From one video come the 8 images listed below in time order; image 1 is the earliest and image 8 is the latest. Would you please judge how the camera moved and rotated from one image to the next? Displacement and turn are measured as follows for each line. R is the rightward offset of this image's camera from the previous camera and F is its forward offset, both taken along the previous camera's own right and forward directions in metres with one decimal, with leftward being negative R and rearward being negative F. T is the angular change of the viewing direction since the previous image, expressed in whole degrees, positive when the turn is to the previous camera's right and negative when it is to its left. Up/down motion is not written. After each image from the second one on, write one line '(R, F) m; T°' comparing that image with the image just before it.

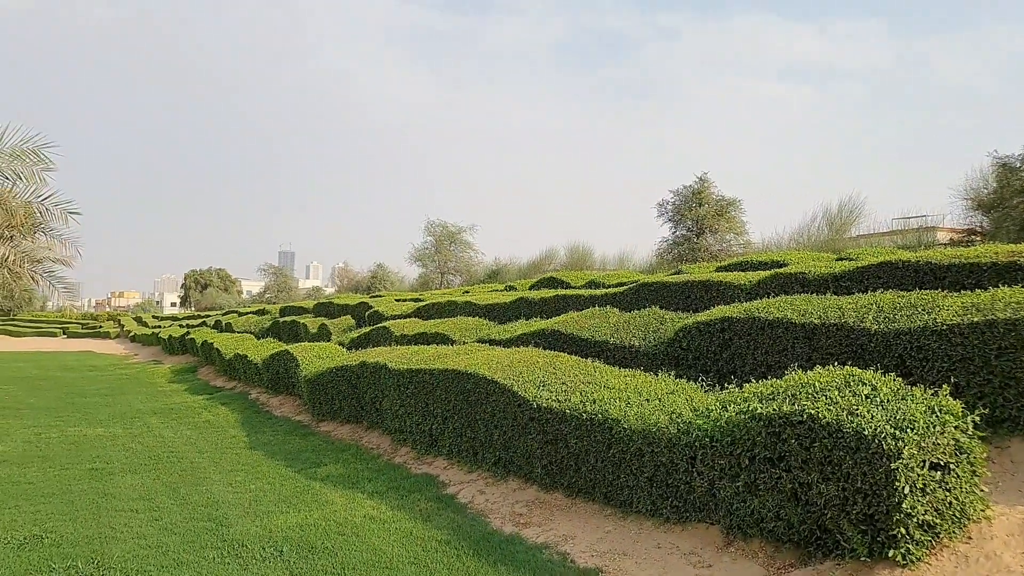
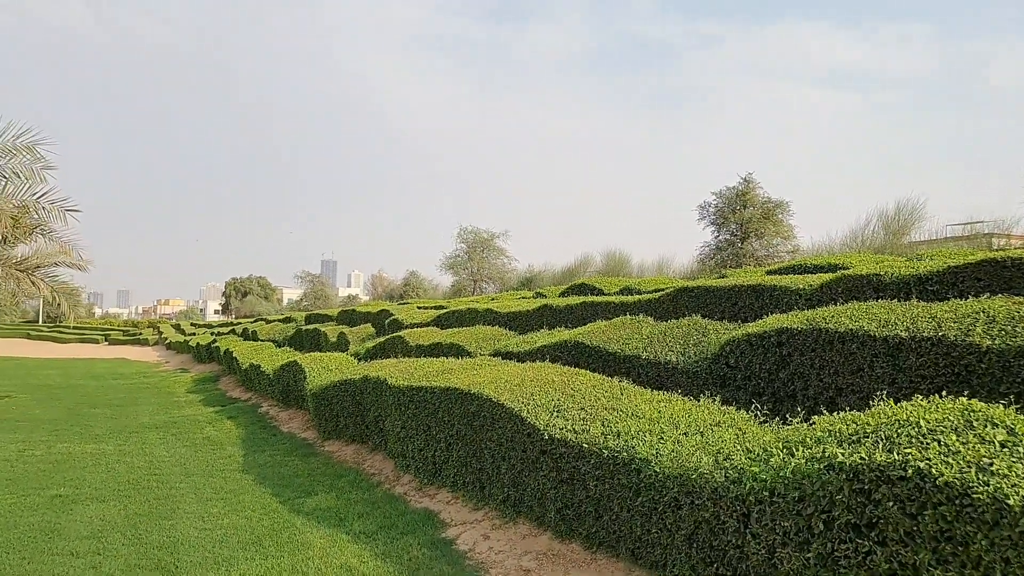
(+0.2, +1.2) m; -3°
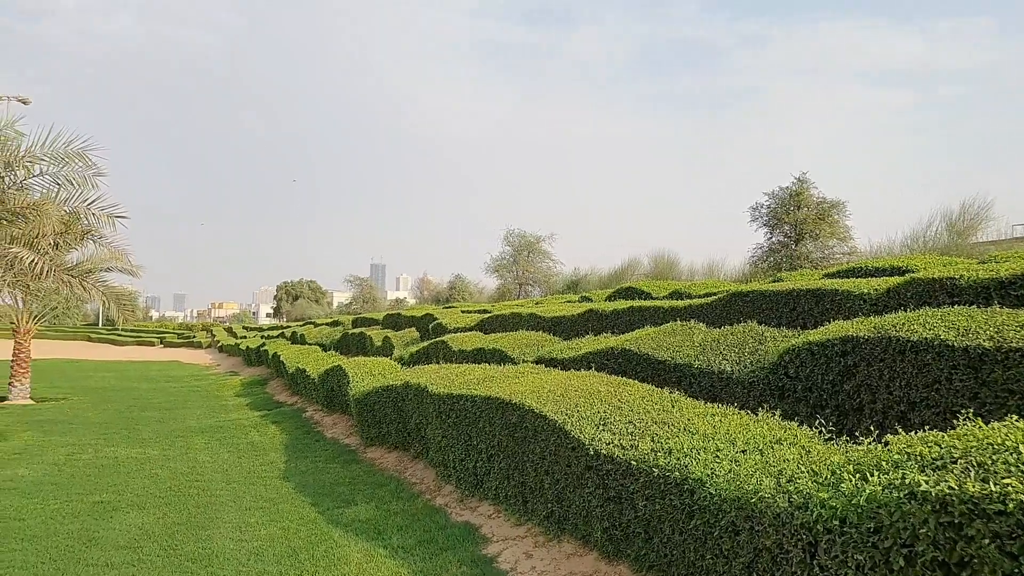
(0.0, +0.3) m; -3°
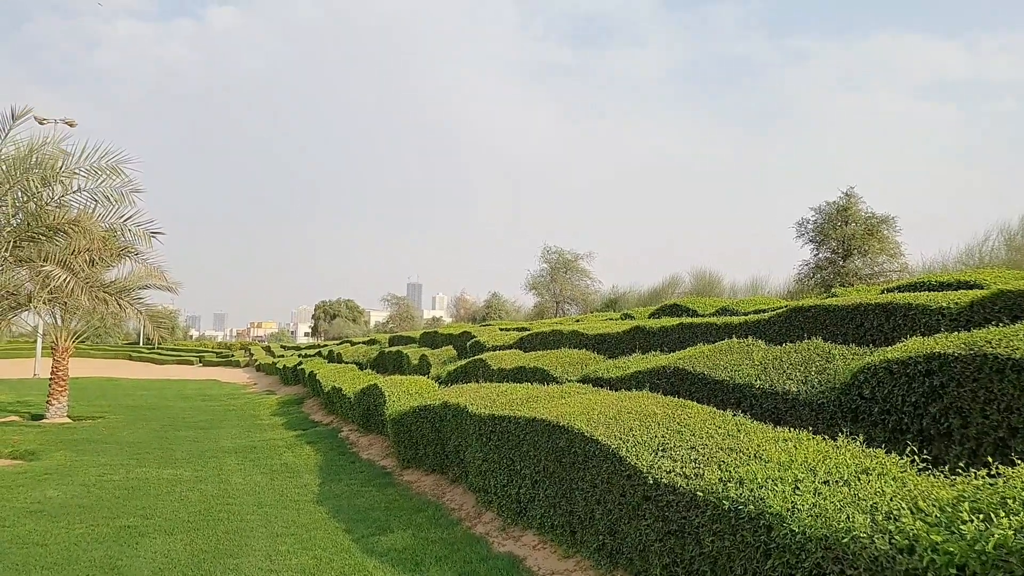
(-0.1, +0.4) m; -3°
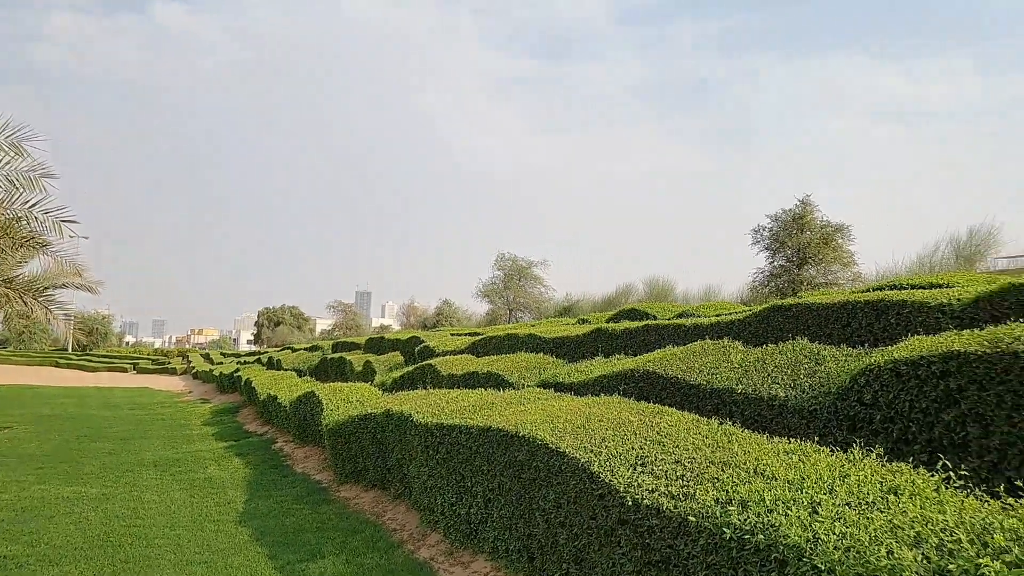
(0.0, +0.8) m; +4°
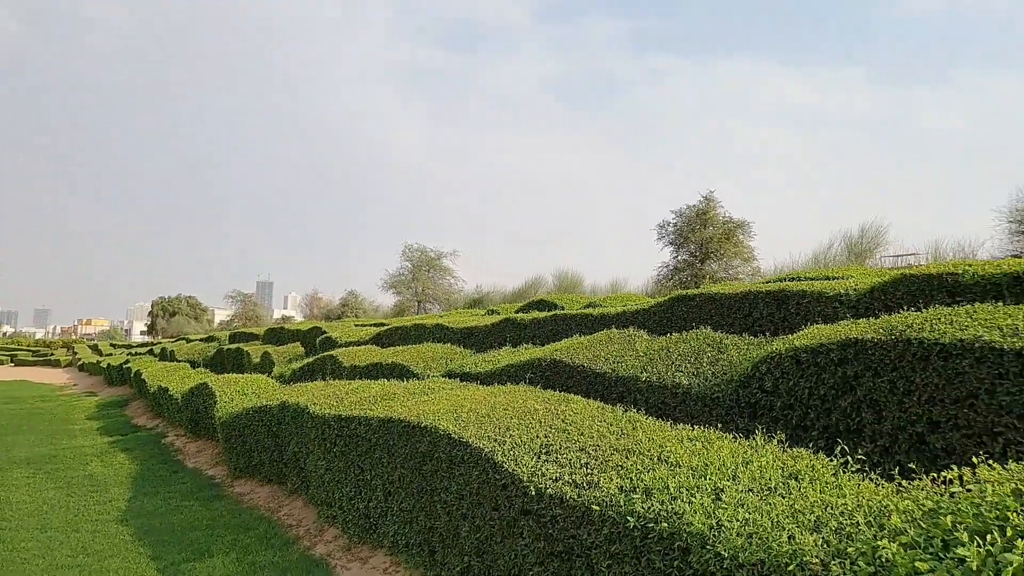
(0.0, +0.2) m; +7°
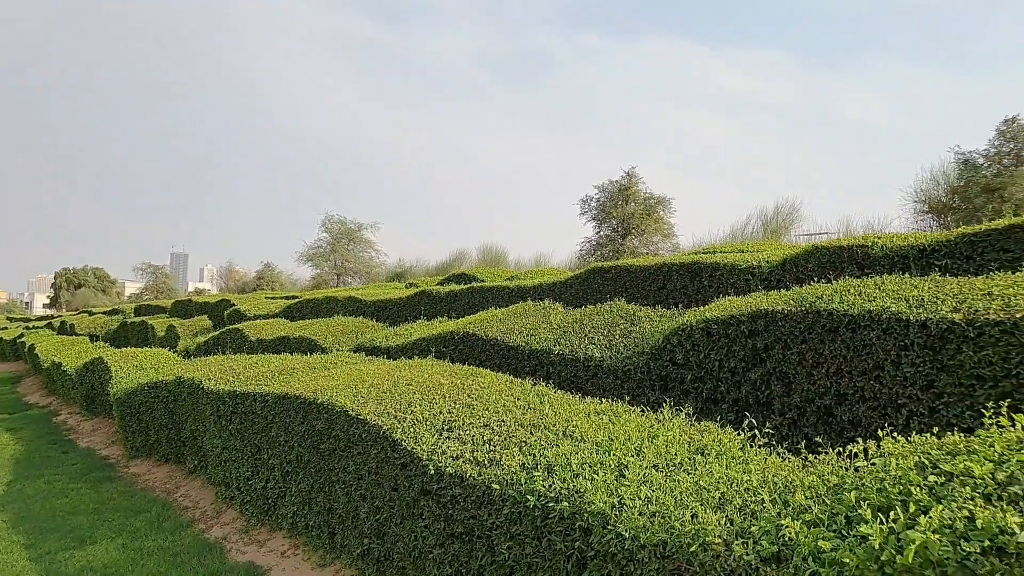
(+0.1, +0.2) m; +5°
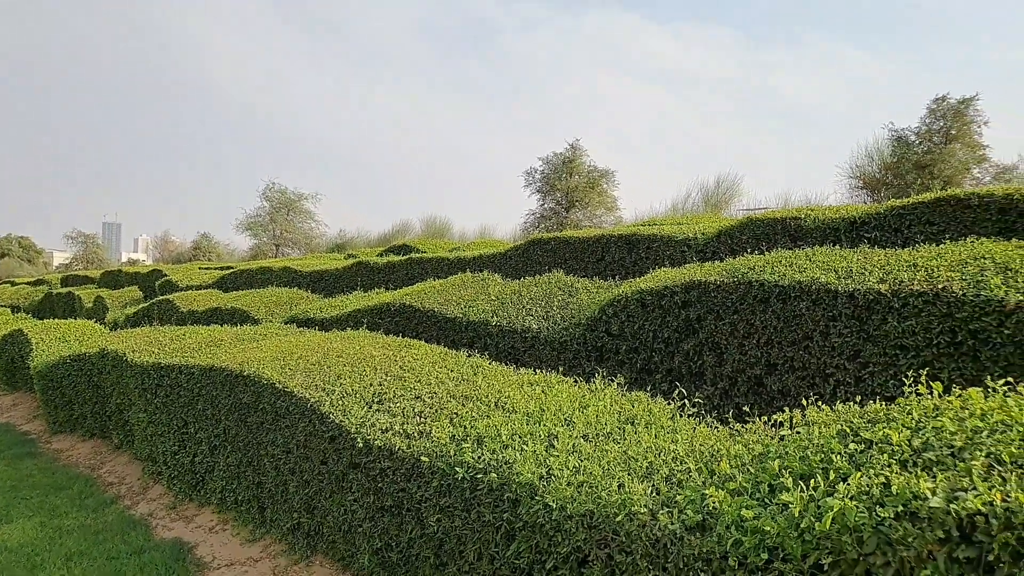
(+0.1, +0.1) m; +4°
